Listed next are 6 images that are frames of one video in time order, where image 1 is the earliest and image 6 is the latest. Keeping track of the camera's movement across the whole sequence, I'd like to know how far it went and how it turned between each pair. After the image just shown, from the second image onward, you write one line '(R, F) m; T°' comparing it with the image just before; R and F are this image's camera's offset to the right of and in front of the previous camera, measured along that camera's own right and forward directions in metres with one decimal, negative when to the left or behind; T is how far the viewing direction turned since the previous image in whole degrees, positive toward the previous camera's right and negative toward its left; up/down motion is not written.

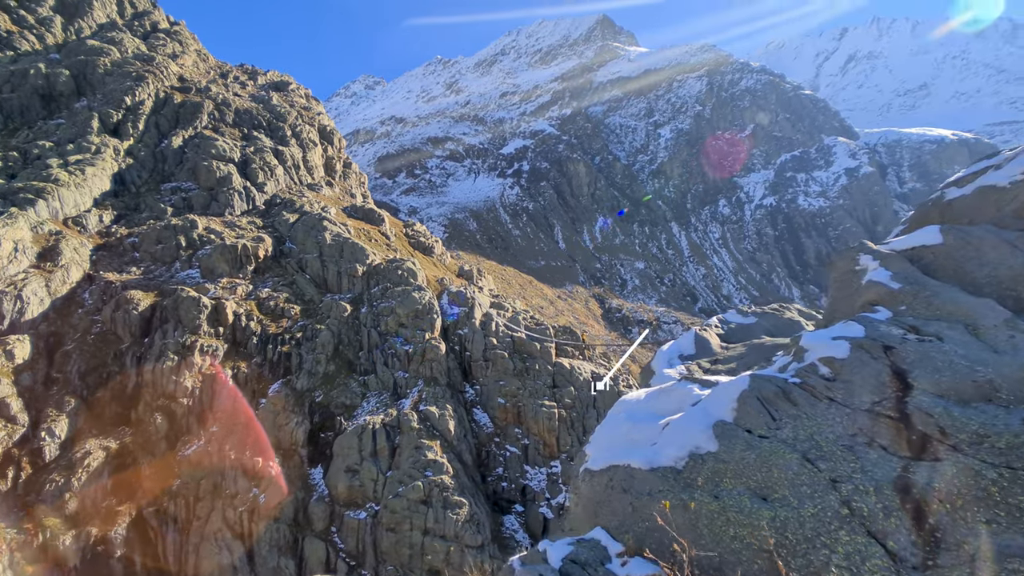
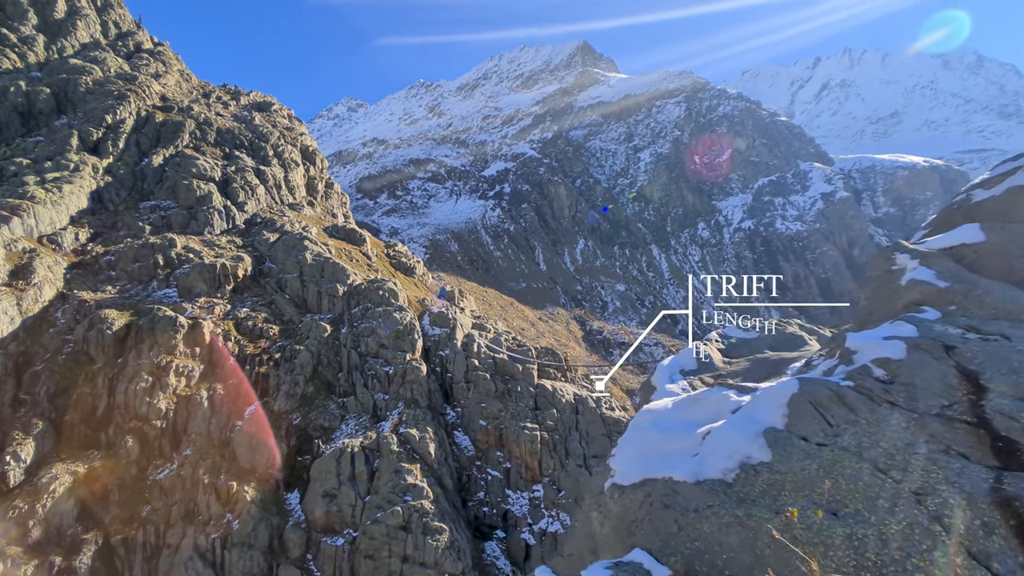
(0.0, +0.1) m; +2°
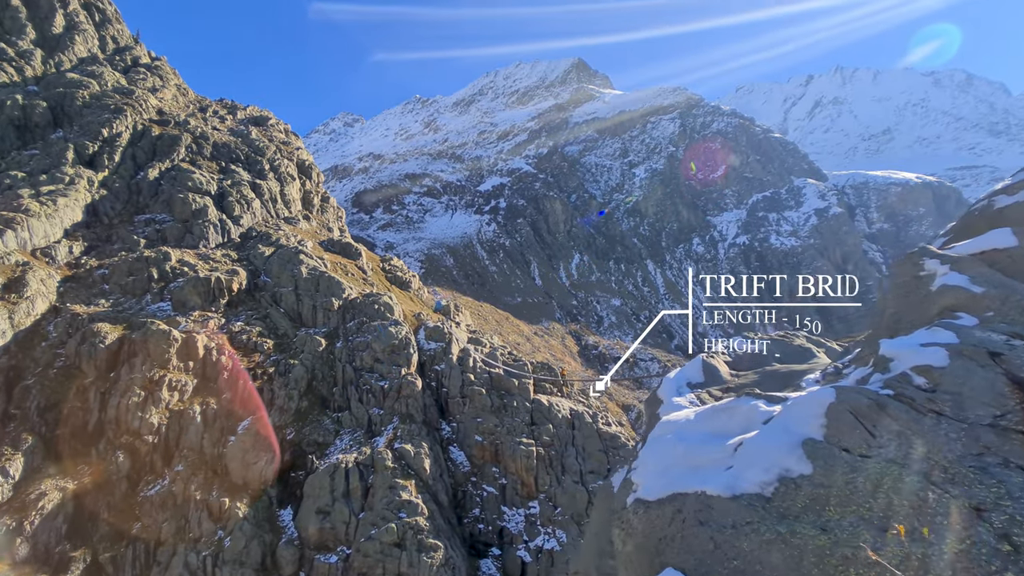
(-0.1, +0.1) m; 0°
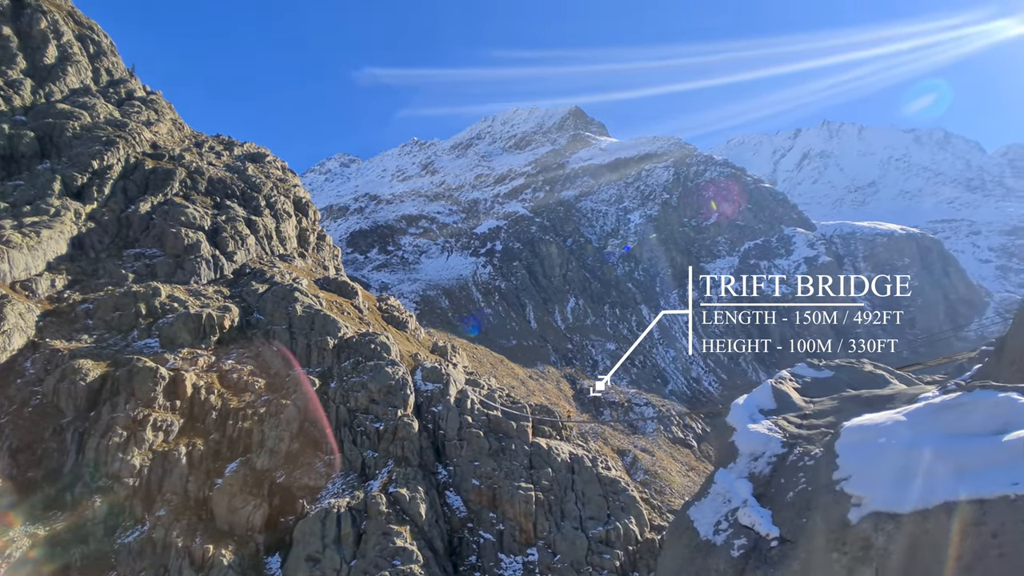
(-1.2, +0.5) m; +1°
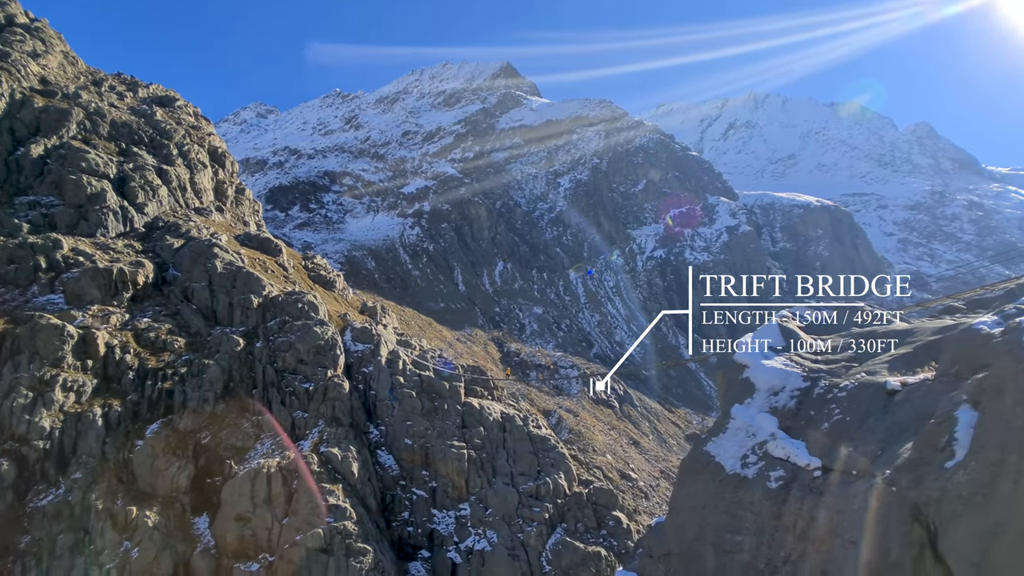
(-1.3, -0.4) m; +7°
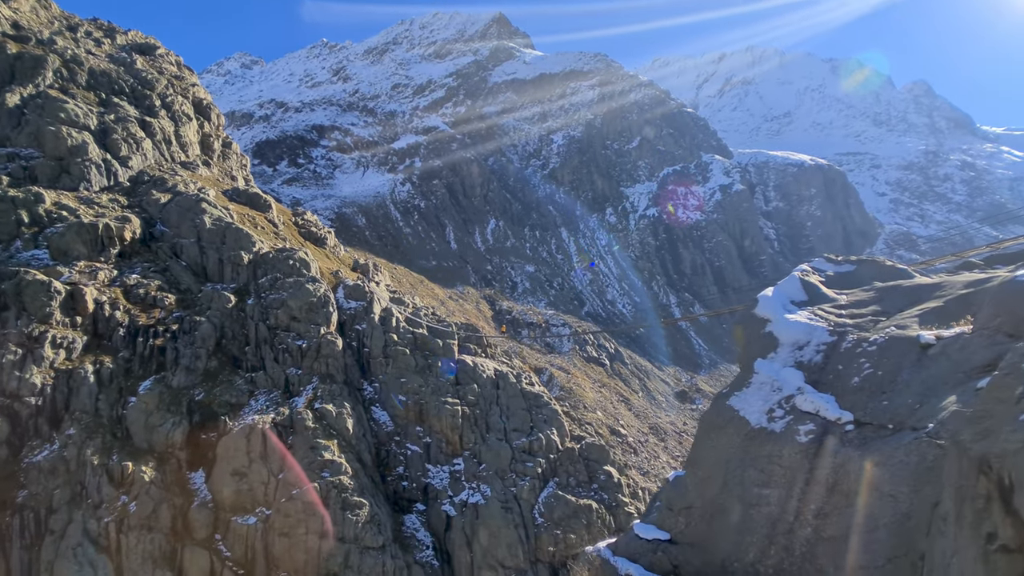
(-0.4, +0.2) m; +1°
